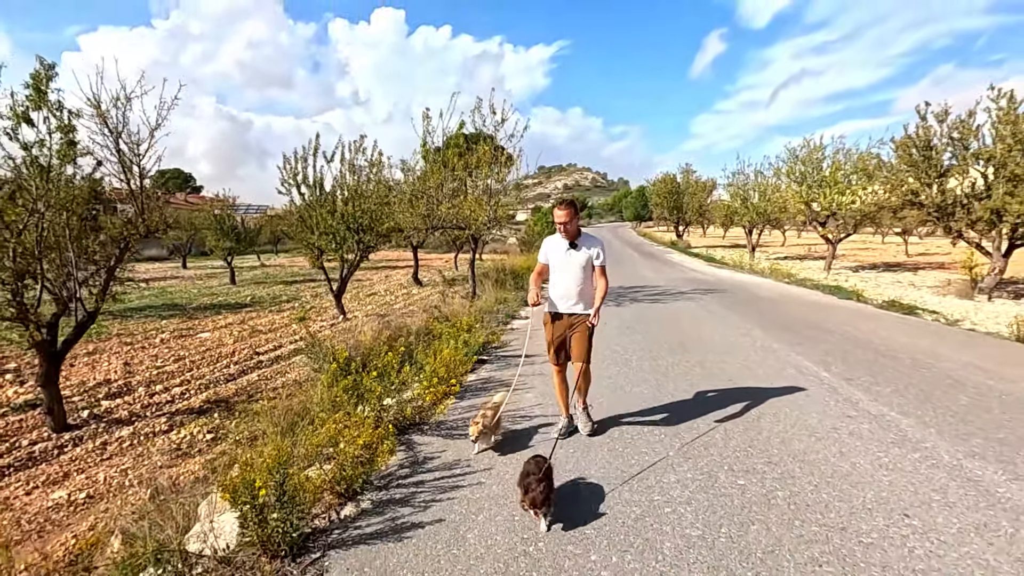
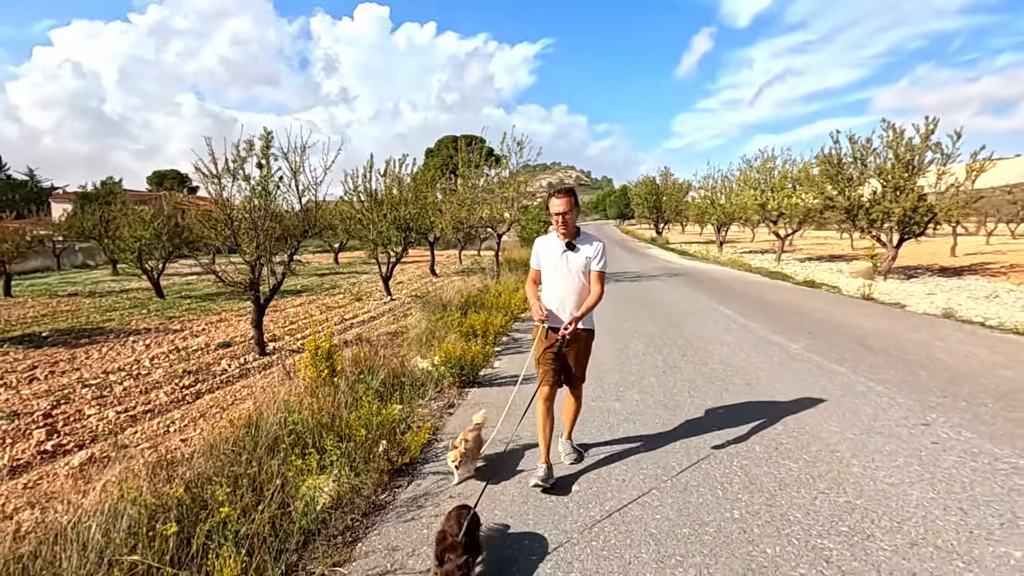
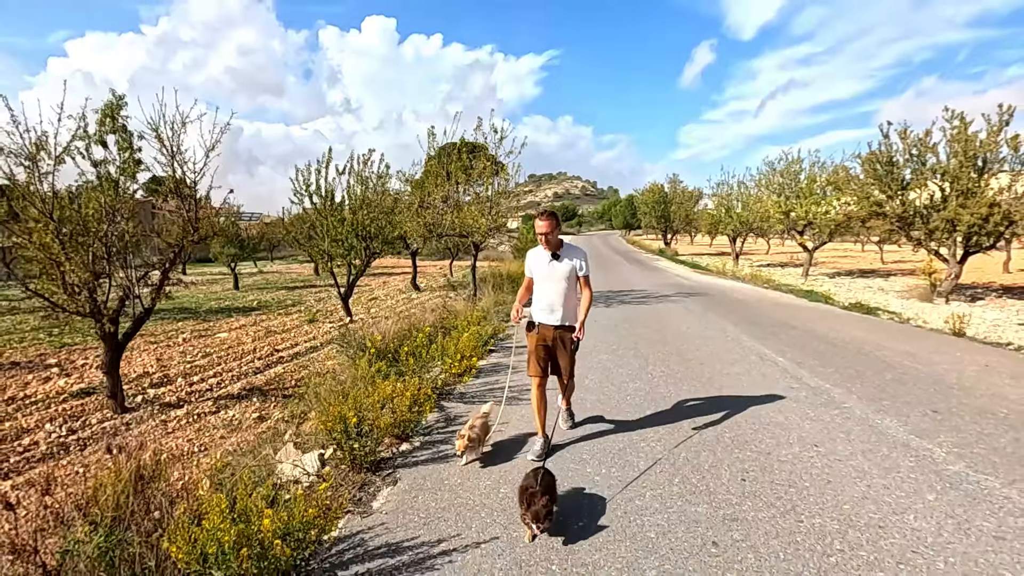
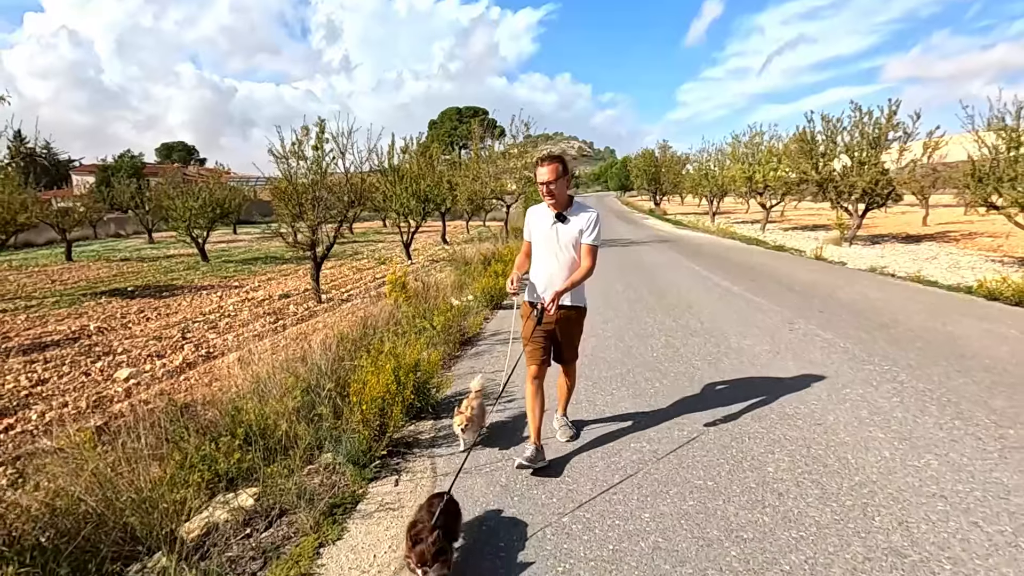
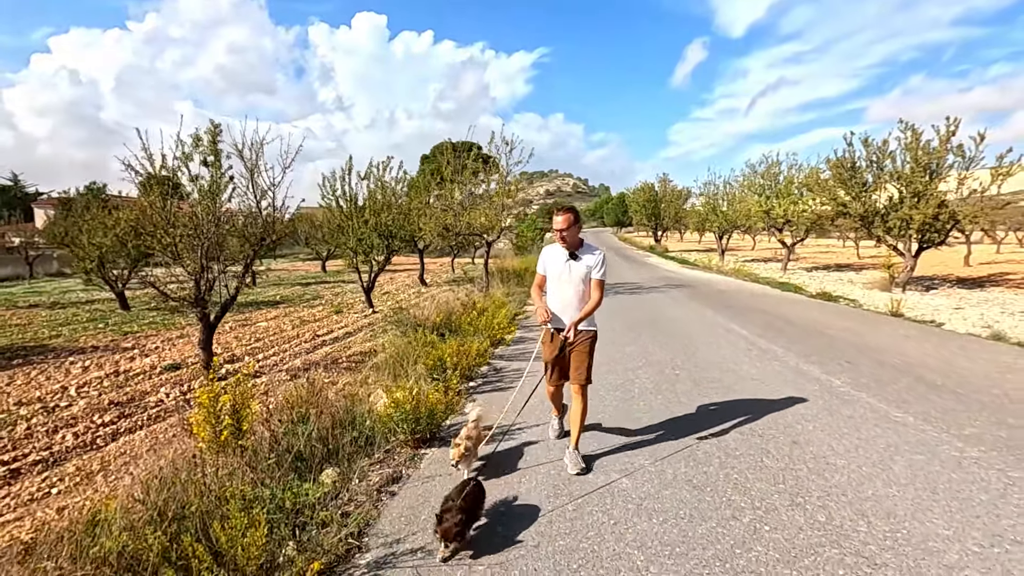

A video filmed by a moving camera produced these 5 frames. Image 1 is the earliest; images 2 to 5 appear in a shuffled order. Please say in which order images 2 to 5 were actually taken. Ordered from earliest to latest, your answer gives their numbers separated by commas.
3, 5, 2, 4
